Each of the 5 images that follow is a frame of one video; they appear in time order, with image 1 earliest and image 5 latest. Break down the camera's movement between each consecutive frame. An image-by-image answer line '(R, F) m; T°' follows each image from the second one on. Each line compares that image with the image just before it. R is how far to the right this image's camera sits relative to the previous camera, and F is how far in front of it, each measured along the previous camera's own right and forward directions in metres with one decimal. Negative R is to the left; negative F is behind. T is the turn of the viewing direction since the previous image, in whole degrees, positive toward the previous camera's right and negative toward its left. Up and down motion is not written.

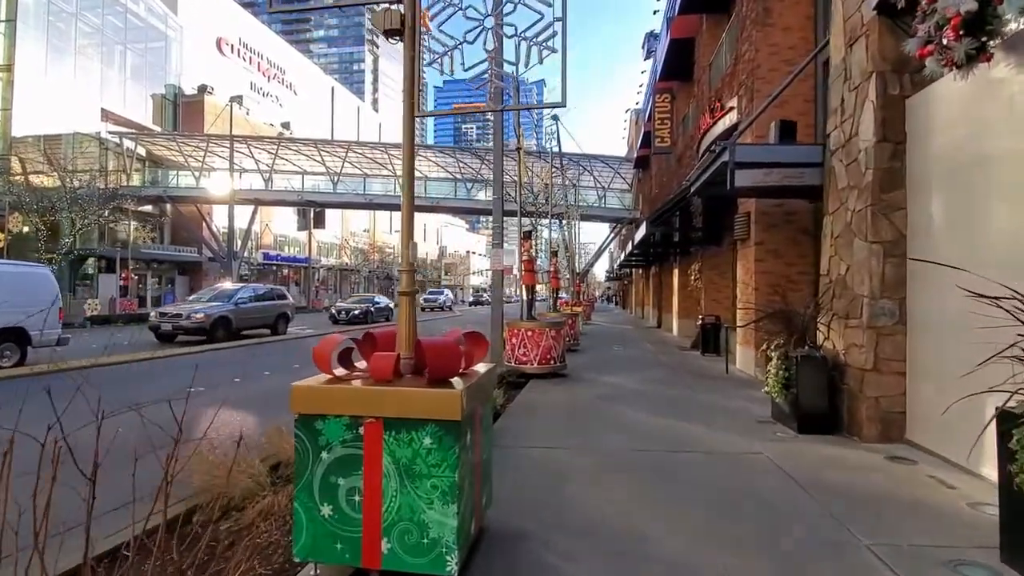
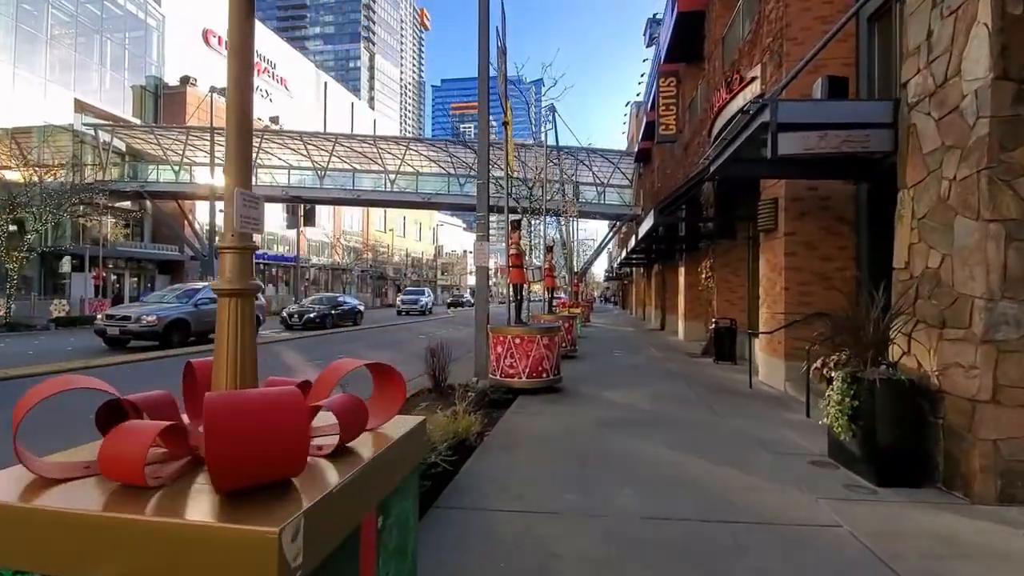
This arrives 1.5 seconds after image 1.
(+0.2, +1.9) m; 0°
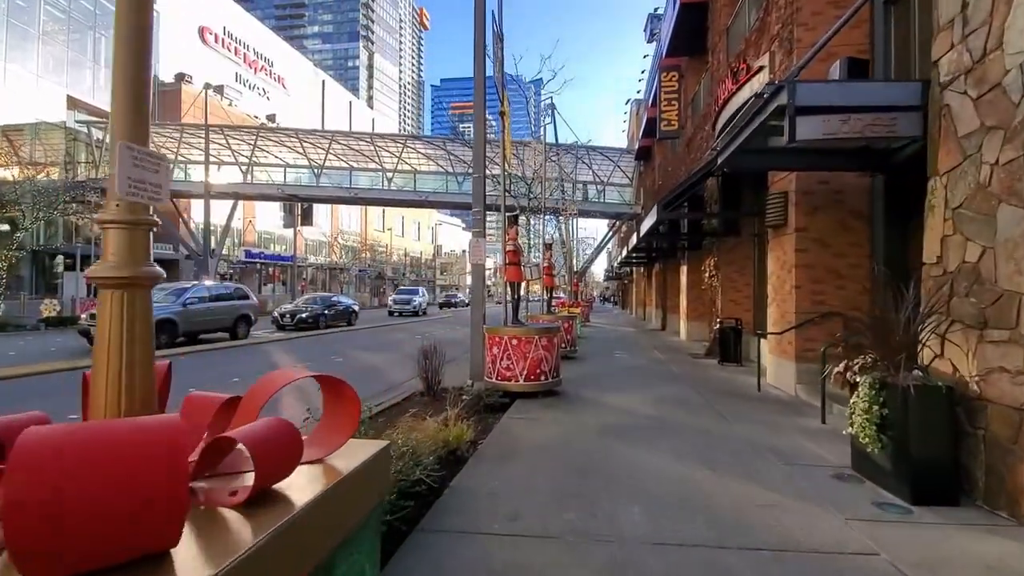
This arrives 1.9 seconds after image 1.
(0.0, +0.5) m; 0°
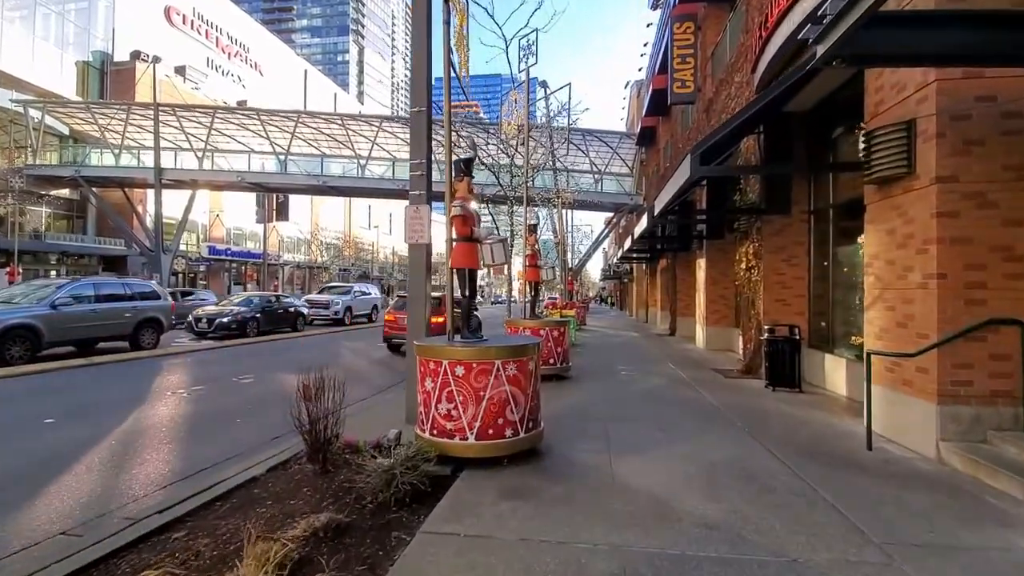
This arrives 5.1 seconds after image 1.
(+0.5, +3.9) m; 0°
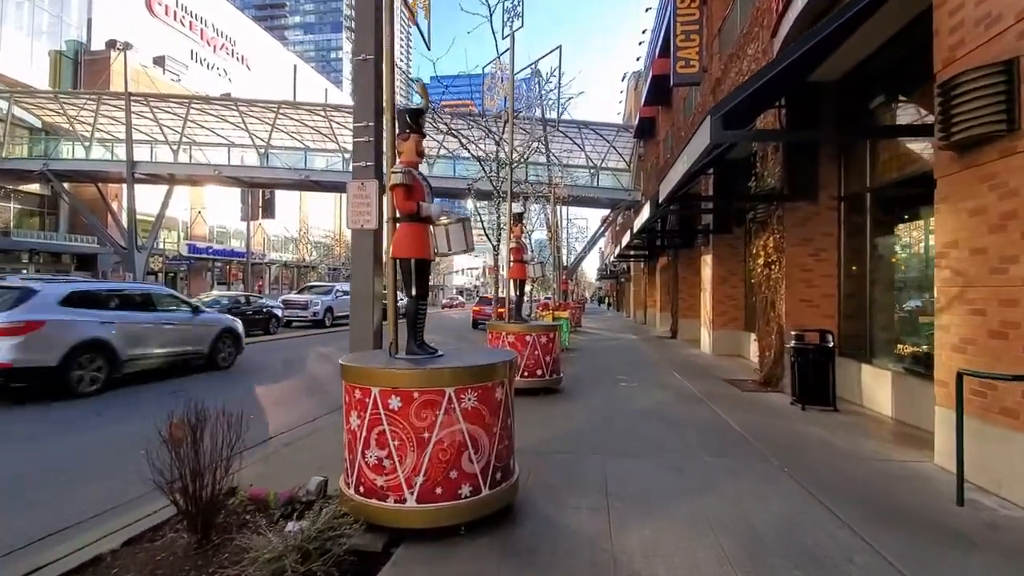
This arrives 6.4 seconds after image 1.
(+0.3, +1.6) m; 0°
